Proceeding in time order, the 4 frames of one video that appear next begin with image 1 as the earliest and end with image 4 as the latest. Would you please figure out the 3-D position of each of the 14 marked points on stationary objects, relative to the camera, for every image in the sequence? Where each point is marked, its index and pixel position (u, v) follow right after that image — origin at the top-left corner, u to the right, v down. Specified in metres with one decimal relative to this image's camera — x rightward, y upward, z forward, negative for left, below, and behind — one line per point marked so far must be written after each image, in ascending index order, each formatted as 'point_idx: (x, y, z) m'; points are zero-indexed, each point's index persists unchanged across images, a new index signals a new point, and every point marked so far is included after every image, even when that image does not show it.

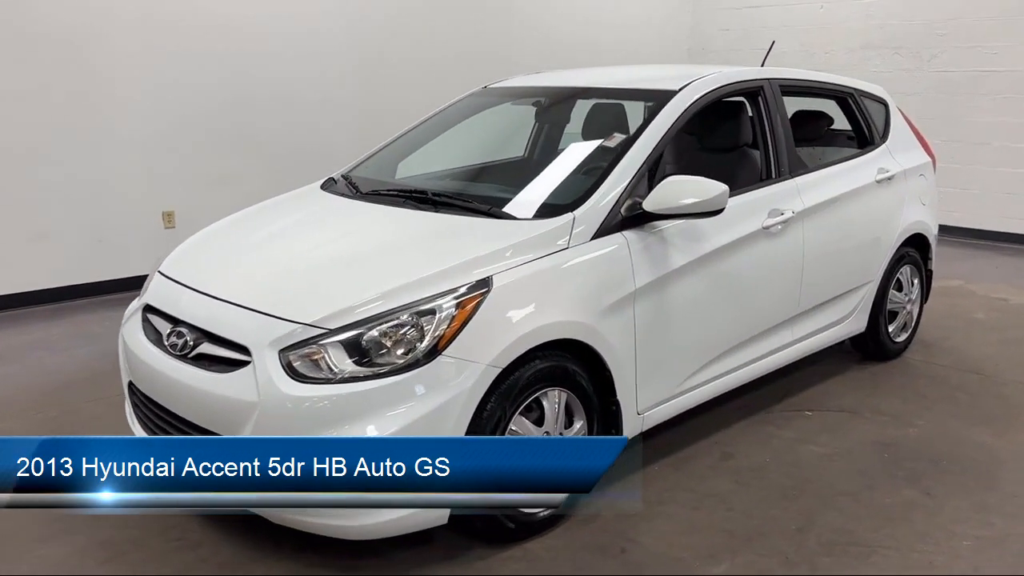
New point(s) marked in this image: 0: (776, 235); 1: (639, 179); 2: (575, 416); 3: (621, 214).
0: (+0.9, +0.2, +3.0) m
1: (+0.4, +0.3, +2.6) m
2: (+0.2, -0.4, +2.4) m
3: (+0.3, +0.2, +2.5) m
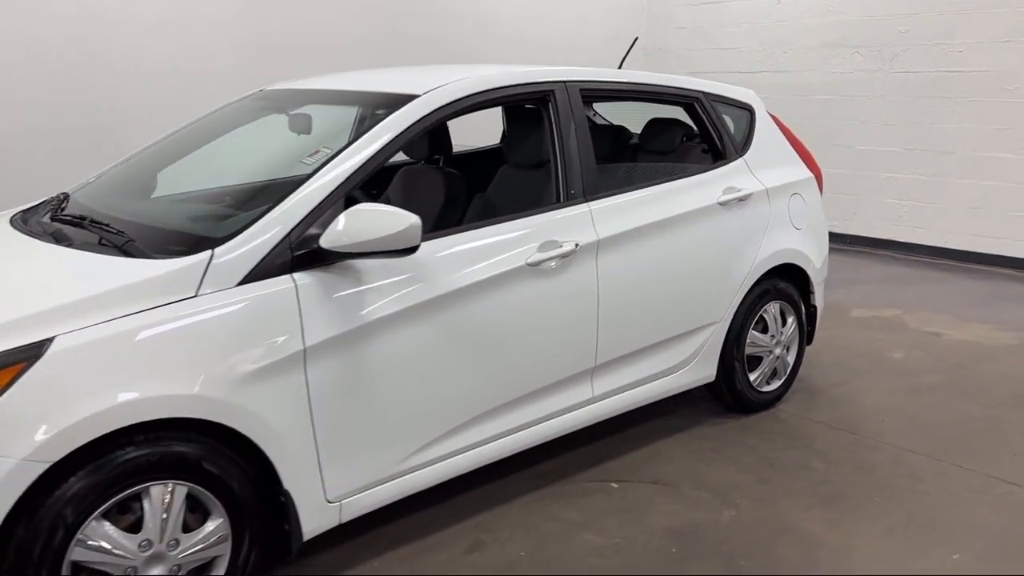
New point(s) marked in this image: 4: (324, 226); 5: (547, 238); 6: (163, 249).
0: (+0.1, 0.0, +2.4) m
1: (-0.4, +0.2, +2.1) m
2: (-0.7, -0.5, +1.9) m
3: (-0.5, +0.1, +2.0) m
4: (-0.5, +0.1, +2.0) m
5: (+0.1, +0.1, +2.5) m
6: (-0.8, +0.1, +2.0) m
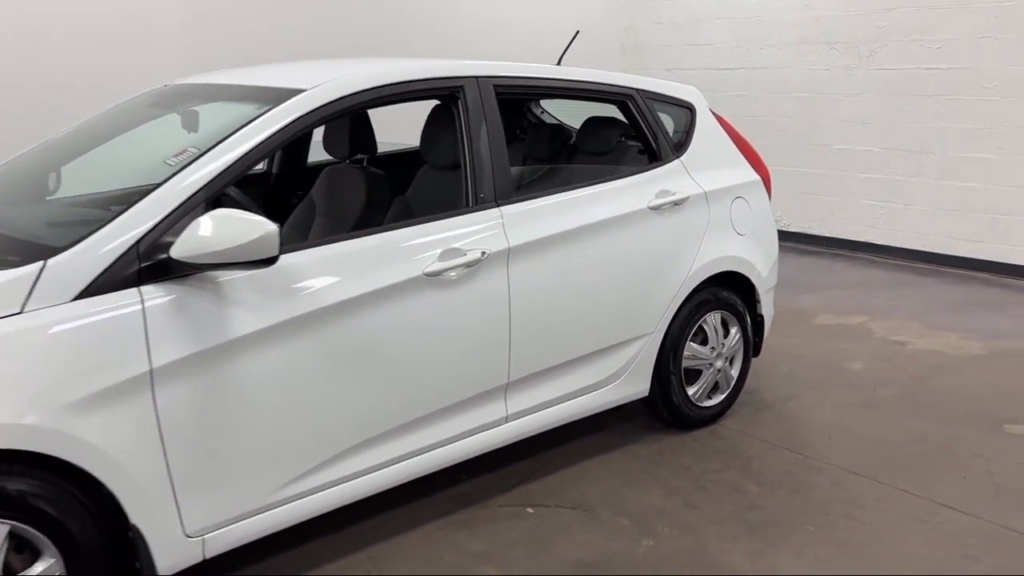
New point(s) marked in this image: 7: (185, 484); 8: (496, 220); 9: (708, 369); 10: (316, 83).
0: (-0.2, 0.0, +2.3) m
1: (-0.7, +0.2, +1.9) m
2: (-0.9, -0.5, +1.7) m
3: (-0.8, +0.1, +1.8) m
4: (-0.7, +0.1, +1.9) m
5: (-0.2, +0.1, +2.3) m
6: (-1.1, +0.1, +1.8) m
7: (-0.7, -0.4, +1.9) m
8: (0.0, +0.2, +2.4) m
9: (+0.7, -0.3, +3.1) m
10: (-0.5, +0.5, +2.2) m
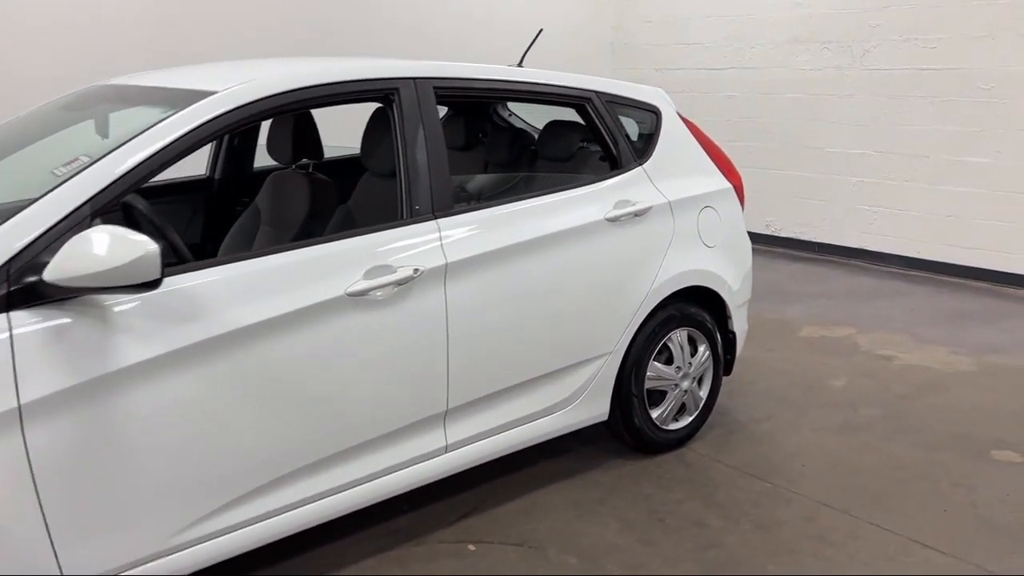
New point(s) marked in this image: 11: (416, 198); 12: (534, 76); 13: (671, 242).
0: (-0.3, 0.0, +2.1) m
1: (-0.9, +0.1, +1.7) m
2: (-1.1, -0.6, +1.5) m
3: (-0.9, 0.0, +1.6) m
4: (-0.9, +0.1, +1.7) m
5: (-0.3, +0.1, +2.1) m
6: (-1.3, 0.0, +1.6) m
7: (-0.9, -0.5, +1.7) m
8: (-0.2, +0.1, +2.2) m
9: (+0.6, -0.3, +2.9) m
10: (-0.7, +0.5, +2.0) m
11: (-0.2, +0.2, +2.2) m
12: (+0.1, +0.7, +2.6) m
13: (+0.5, +0.1, +2.7) m
